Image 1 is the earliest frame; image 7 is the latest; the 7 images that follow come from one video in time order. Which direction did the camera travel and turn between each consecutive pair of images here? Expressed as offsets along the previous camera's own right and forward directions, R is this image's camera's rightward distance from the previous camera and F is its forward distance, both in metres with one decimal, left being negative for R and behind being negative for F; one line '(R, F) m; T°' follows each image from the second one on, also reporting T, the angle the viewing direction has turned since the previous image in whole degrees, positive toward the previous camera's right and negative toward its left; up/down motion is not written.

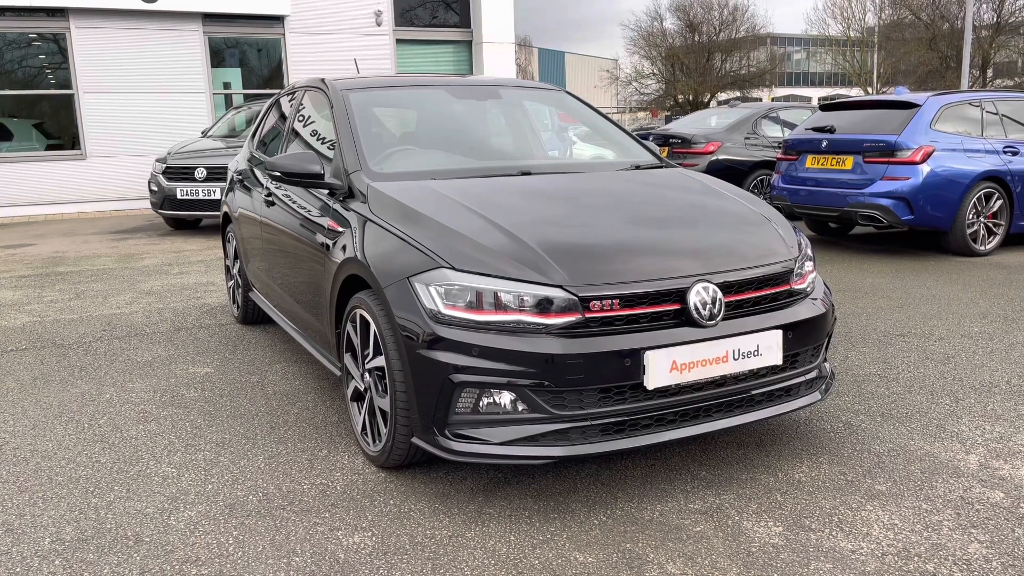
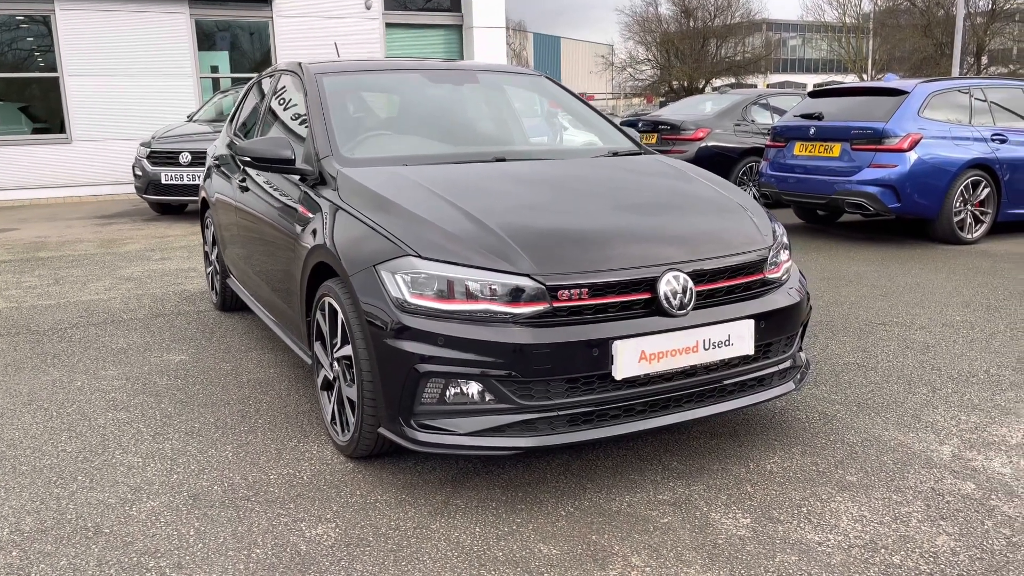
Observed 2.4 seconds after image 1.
(+0.1, 0.0) m; 0°
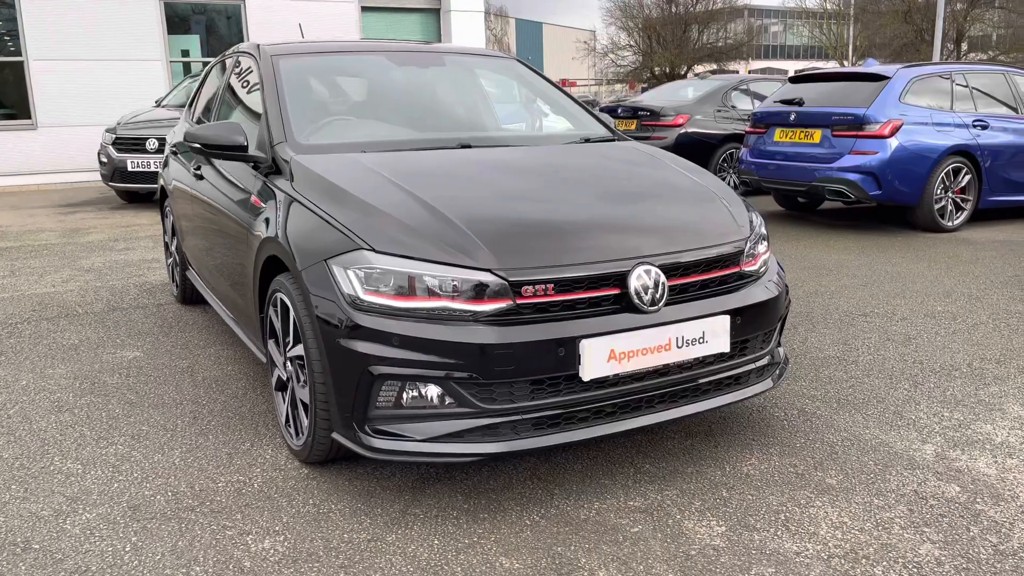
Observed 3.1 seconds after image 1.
(+0.1, +0.2) m; +1°
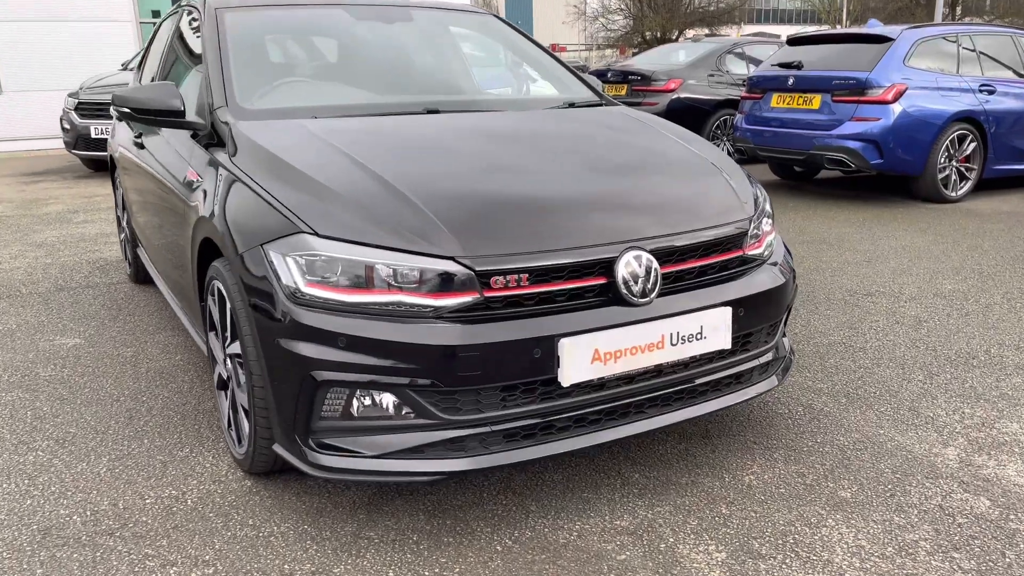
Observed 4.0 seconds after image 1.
(+0.1, +0.4) m; +1°
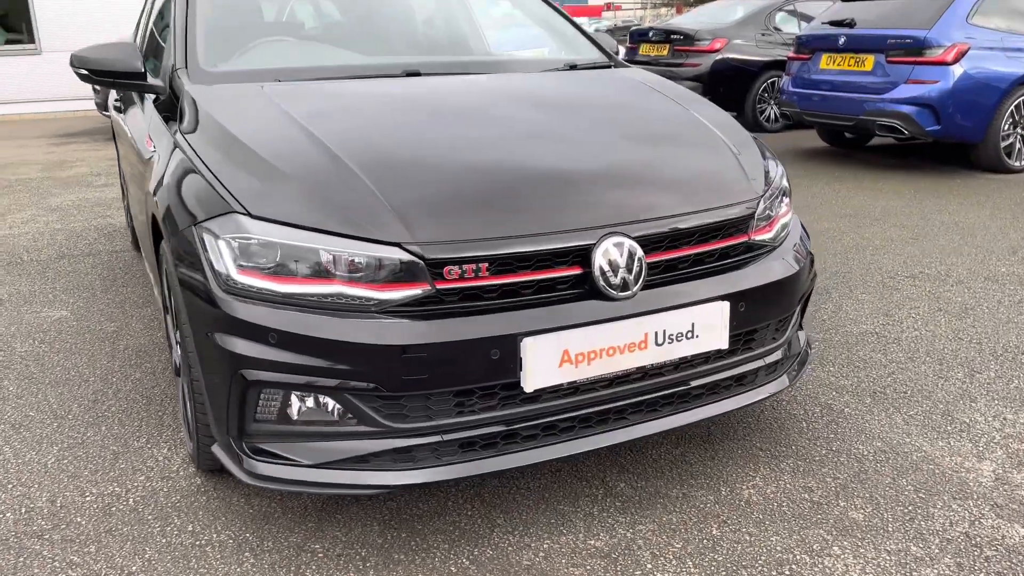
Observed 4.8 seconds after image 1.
(+0.2, +0.3) m; -3°
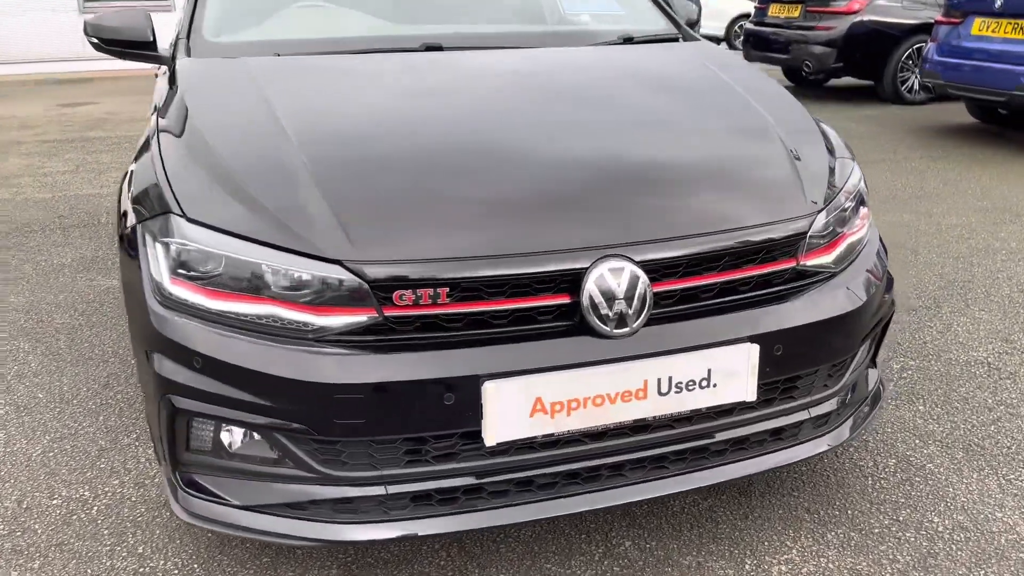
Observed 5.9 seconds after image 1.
(+0.3, +0.3) m; -9°
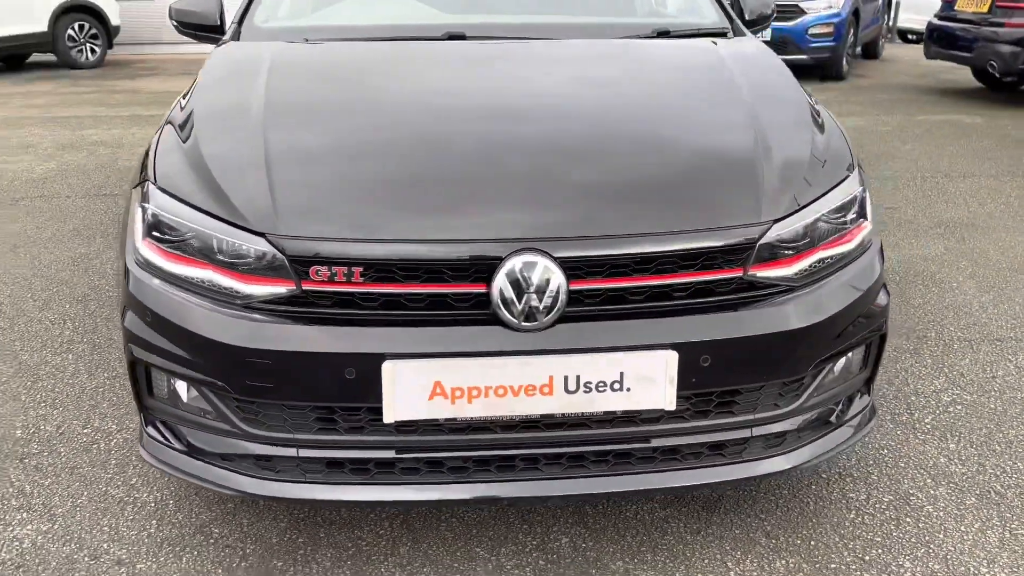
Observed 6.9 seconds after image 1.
(+0.5, 0.0) m; -12°
